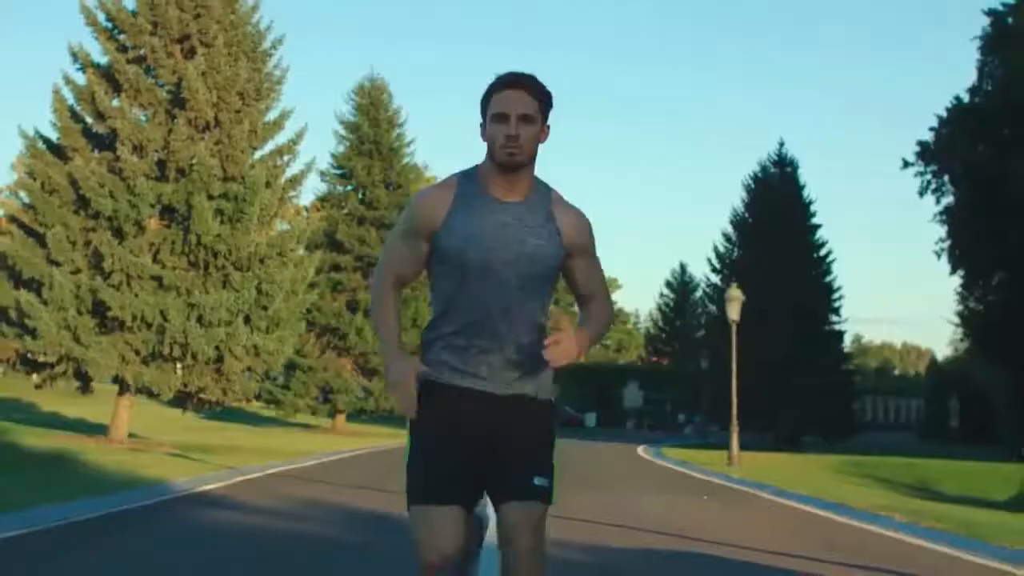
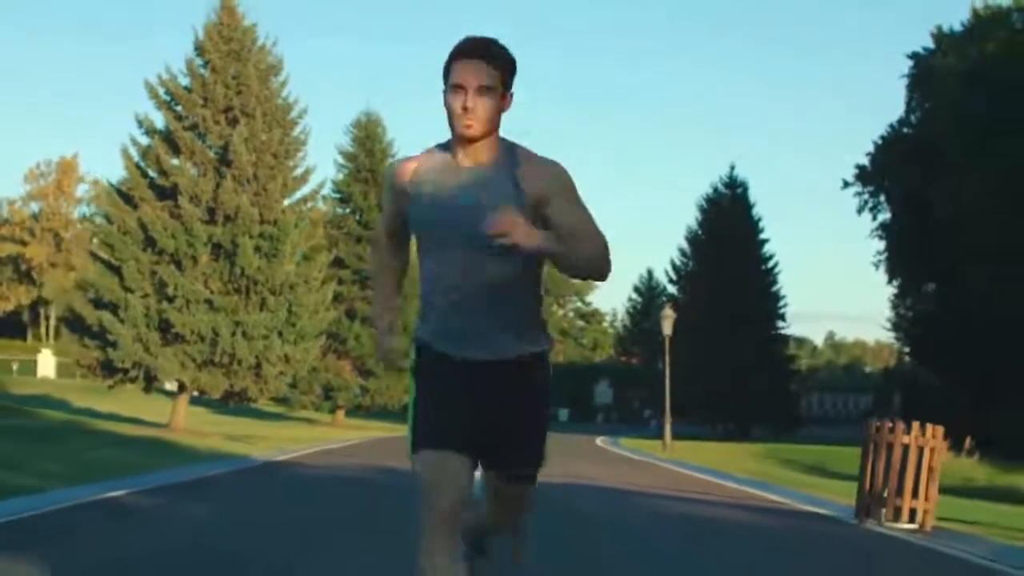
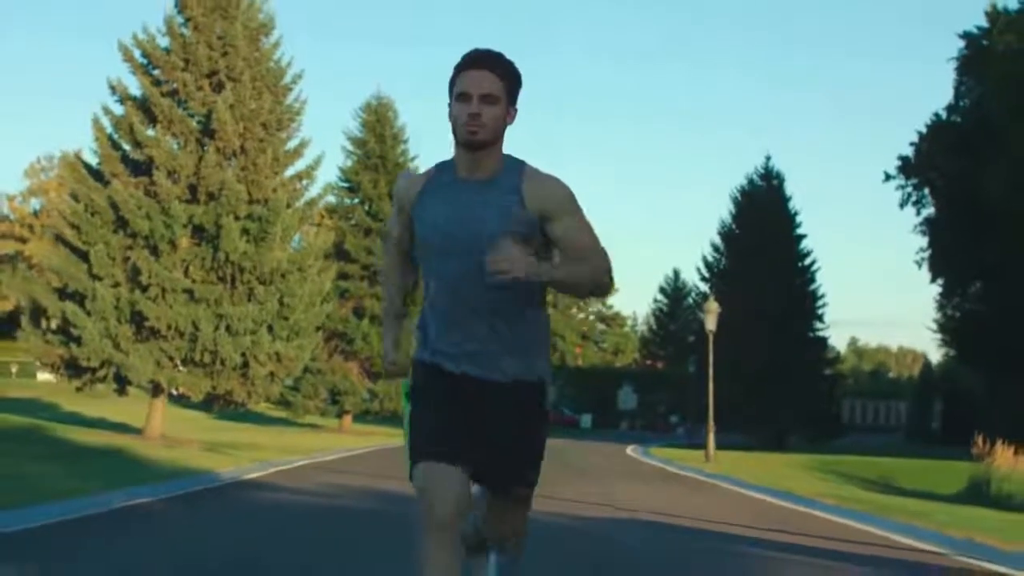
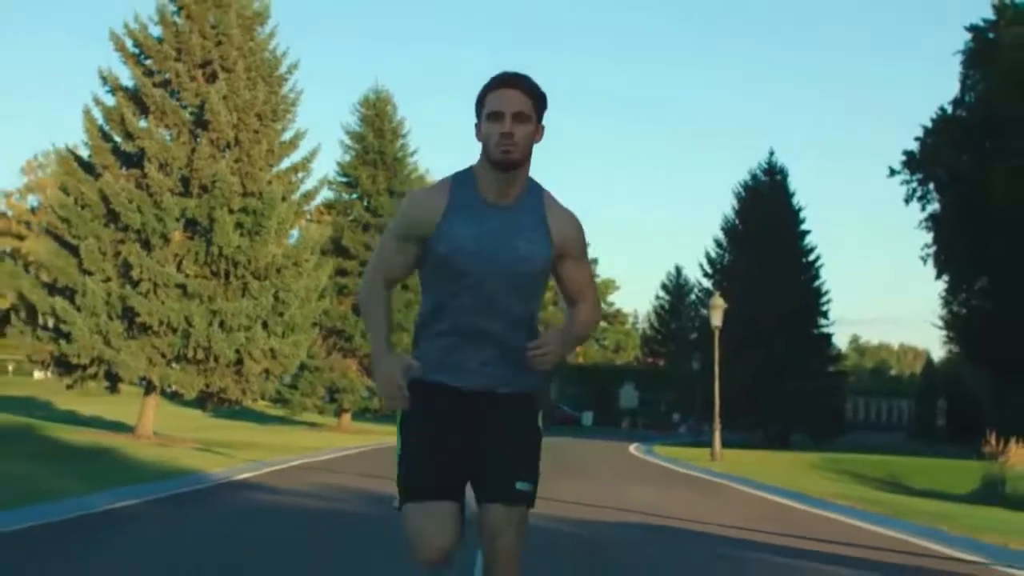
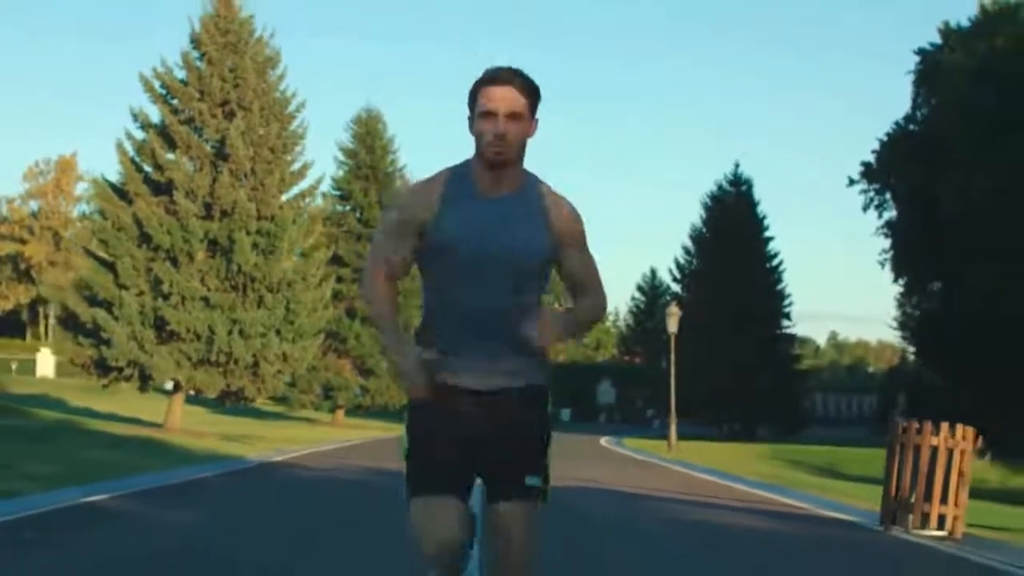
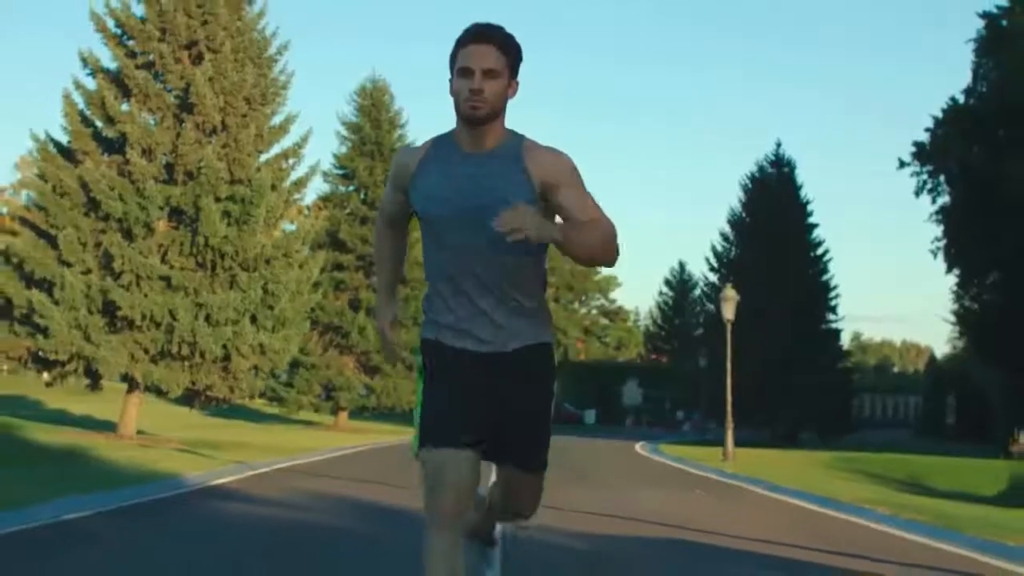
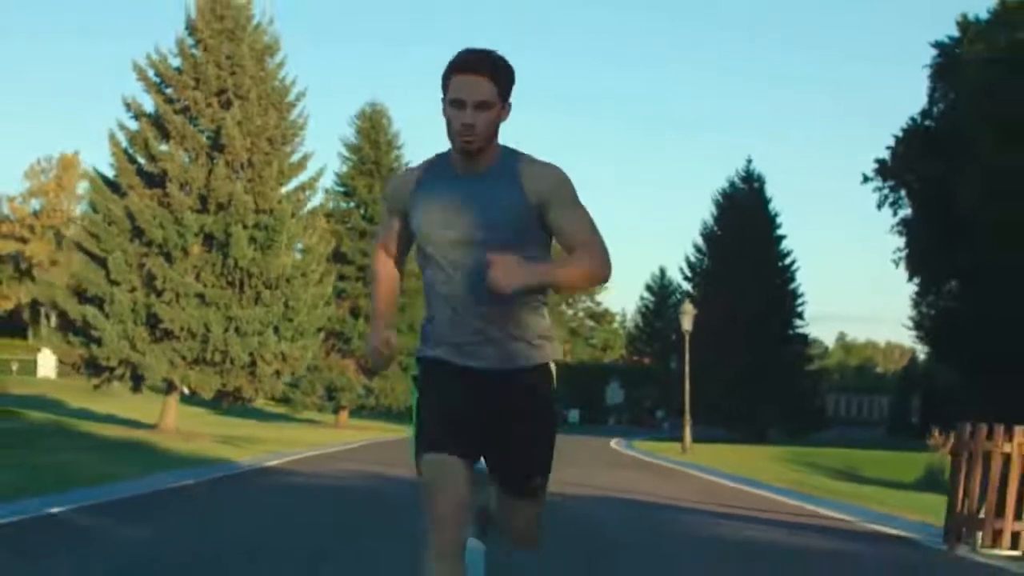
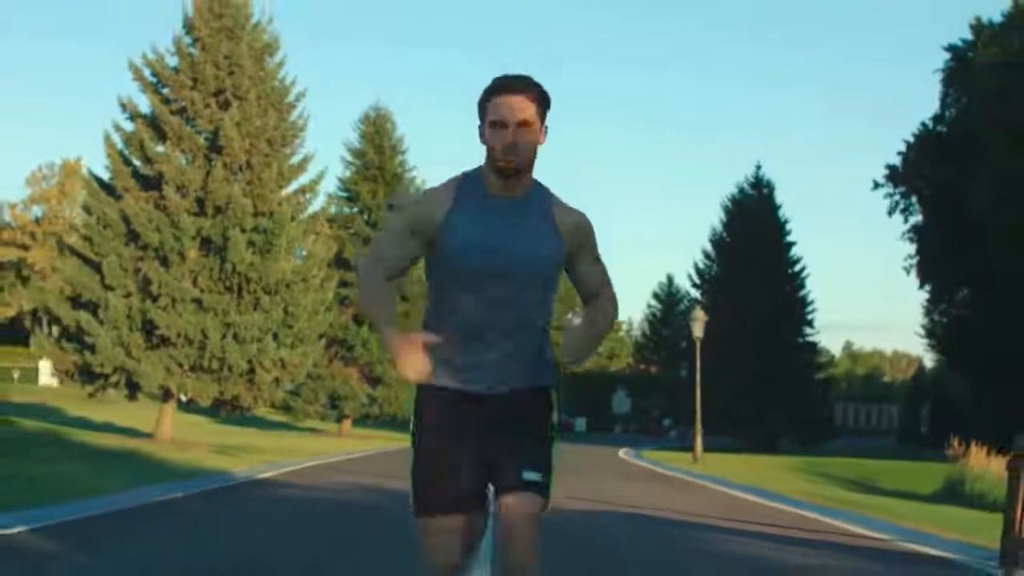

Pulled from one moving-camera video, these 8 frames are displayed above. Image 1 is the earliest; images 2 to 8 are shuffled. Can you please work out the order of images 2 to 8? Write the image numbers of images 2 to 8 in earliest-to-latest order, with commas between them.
6, 4, 3, 8, 7, 5, 2
